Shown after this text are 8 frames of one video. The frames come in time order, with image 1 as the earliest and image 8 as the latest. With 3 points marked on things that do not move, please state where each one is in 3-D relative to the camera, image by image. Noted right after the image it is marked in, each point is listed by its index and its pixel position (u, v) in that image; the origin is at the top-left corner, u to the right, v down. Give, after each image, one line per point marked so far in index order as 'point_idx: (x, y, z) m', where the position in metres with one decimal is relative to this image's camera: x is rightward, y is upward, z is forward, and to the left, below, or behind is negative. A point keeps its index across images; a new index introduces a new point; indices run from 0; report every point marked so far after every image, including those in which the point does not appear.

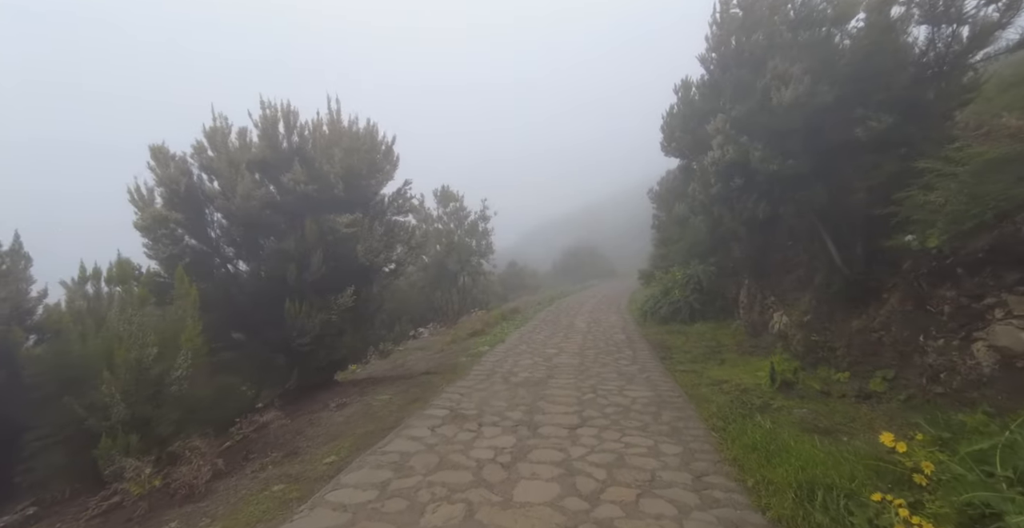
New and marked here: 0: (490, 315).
0: (-0.7, -1.6, +14.3) m
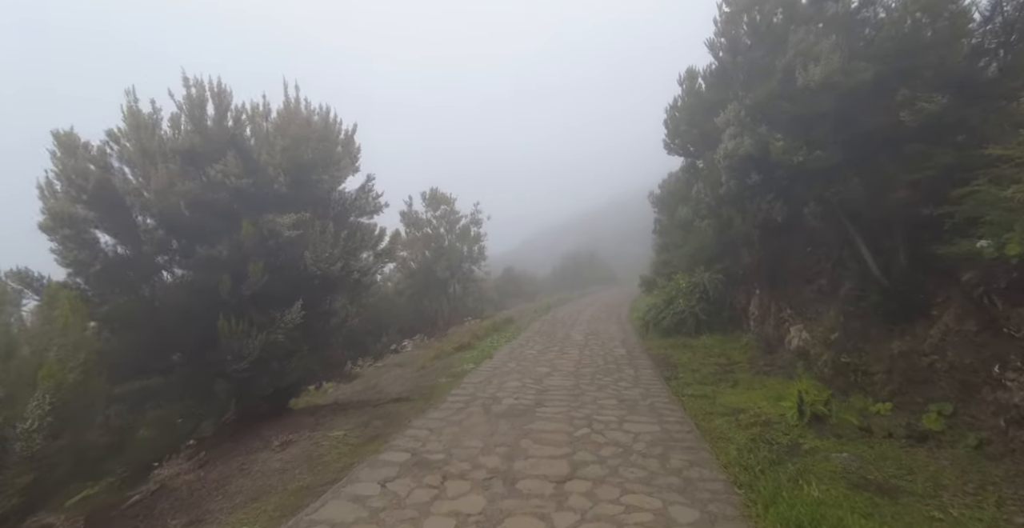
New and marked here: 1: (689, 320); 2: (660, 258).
0: (-0.9, -1.8, +13.4) m
1: (+4.5, -1.4, +11.5) m
2: (+5.3, +0.2, +16.2) m
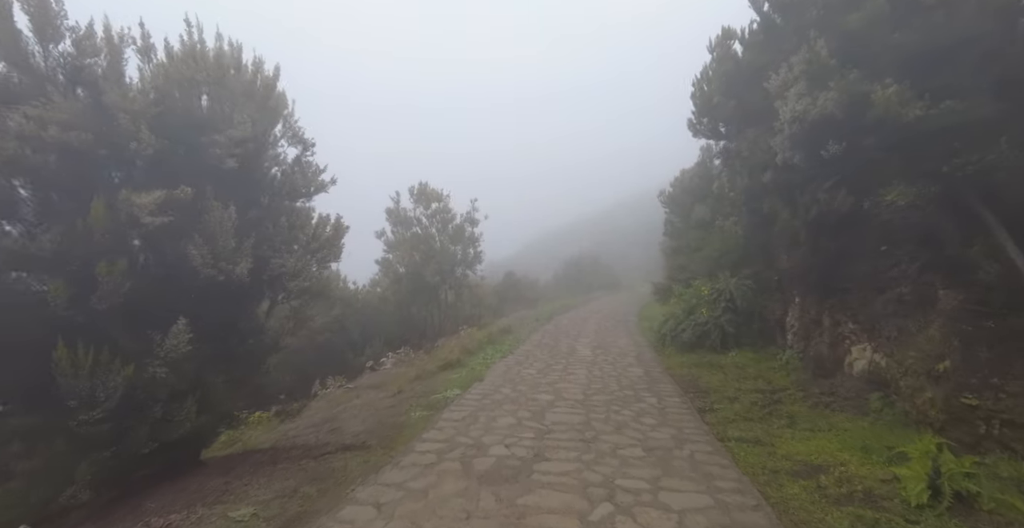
0: (-1.0, -1.9, +12.0) m
1: (+4.4, -1.5, +10.0) m
2: (+5.3, 0.0, +14.7) m
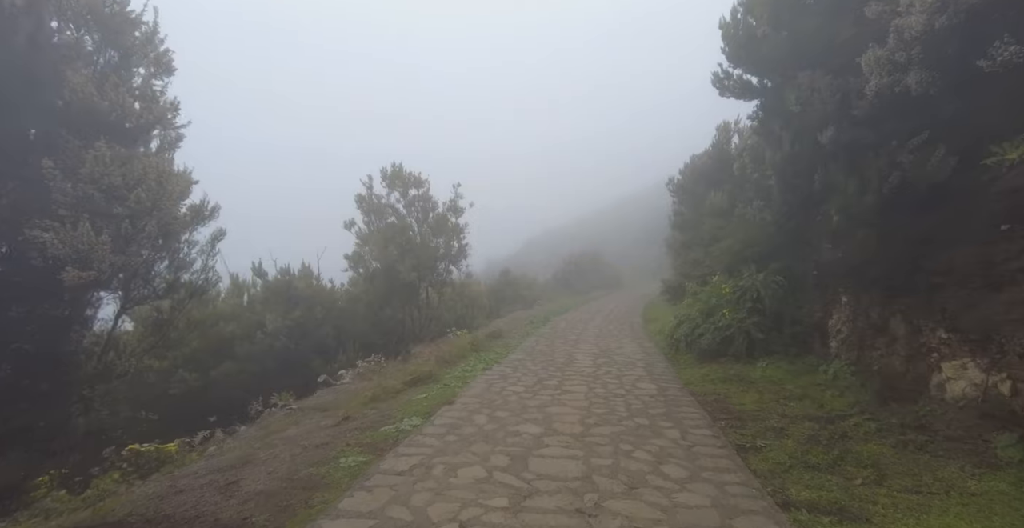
0: (-1.2, -1.8, +10.4) m
1: (+4.2, -1.4, +8.5) m
2: (+5.0, +0.2, +13.1) m
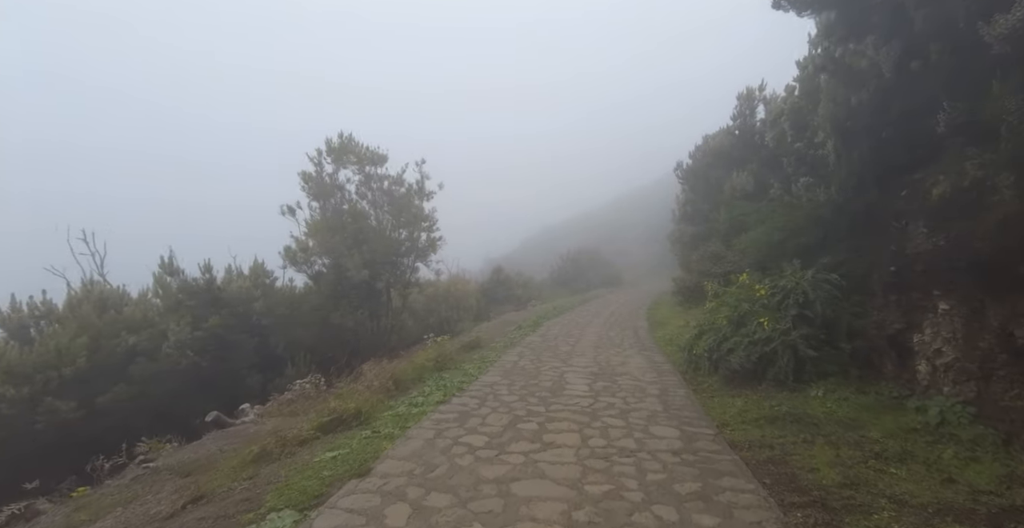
0: (-1.7, -1.7, +8.3) m
1: (+3.8, -1.3, +6.4) m
2: (+4.6, +0.3, +11.0) m
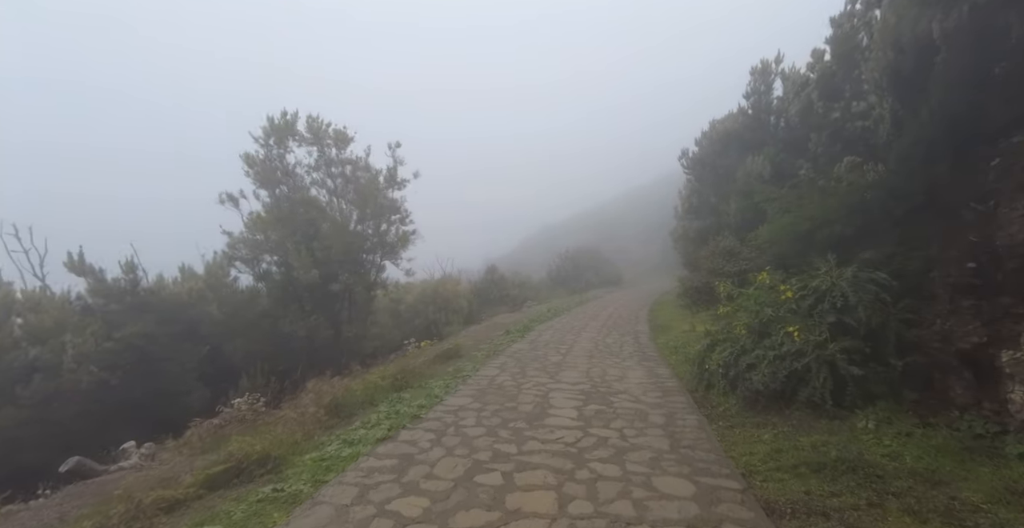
0: (-2.0, -1.7, +7.1) m
1: (+3.4, -1.3, +5.1) m
2: (+4.3, +0.3, +9.7) m
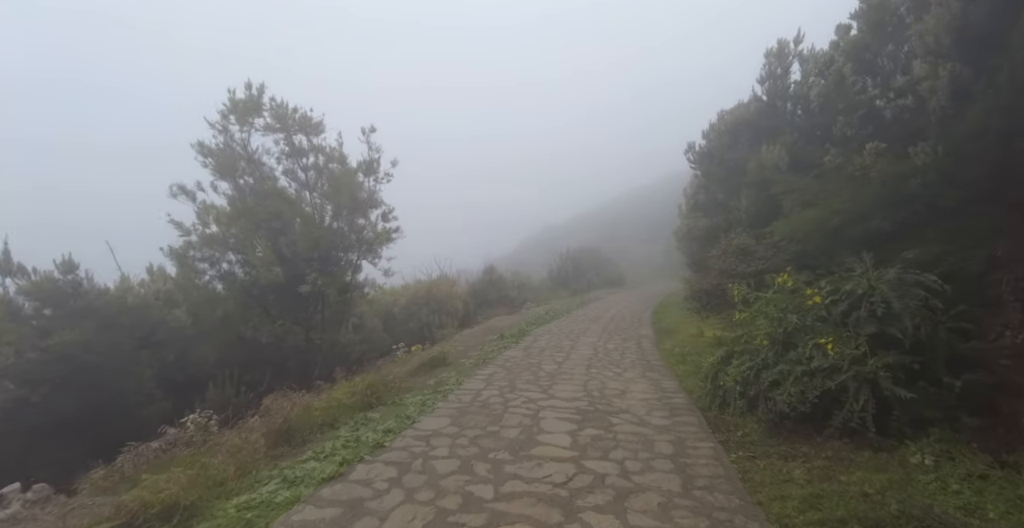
0: (-2.2, -1.6, +6.3) m
1: (+3.2, -1.3, +4.3) m
2: (+4.1, +0.3, +8.9) m
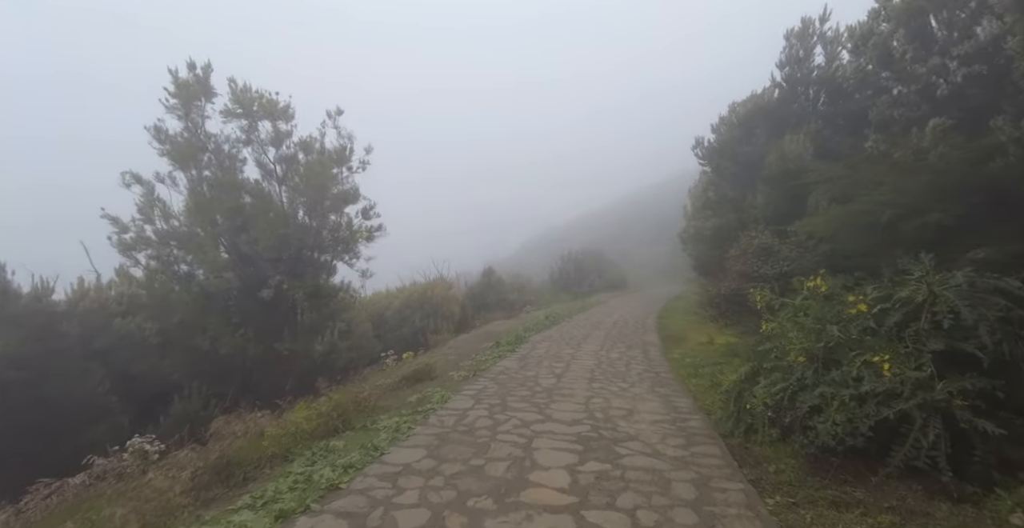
0: (-2.3, -1.7, +5.4) m
1: (+3.1, -1.3, +3.5) m
2: (+4.0, +0.3, +8.1) m
